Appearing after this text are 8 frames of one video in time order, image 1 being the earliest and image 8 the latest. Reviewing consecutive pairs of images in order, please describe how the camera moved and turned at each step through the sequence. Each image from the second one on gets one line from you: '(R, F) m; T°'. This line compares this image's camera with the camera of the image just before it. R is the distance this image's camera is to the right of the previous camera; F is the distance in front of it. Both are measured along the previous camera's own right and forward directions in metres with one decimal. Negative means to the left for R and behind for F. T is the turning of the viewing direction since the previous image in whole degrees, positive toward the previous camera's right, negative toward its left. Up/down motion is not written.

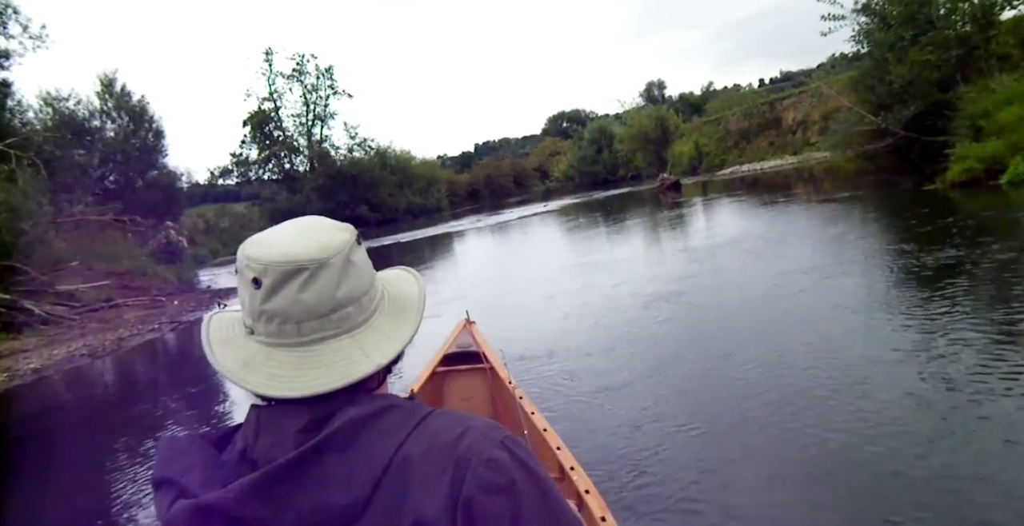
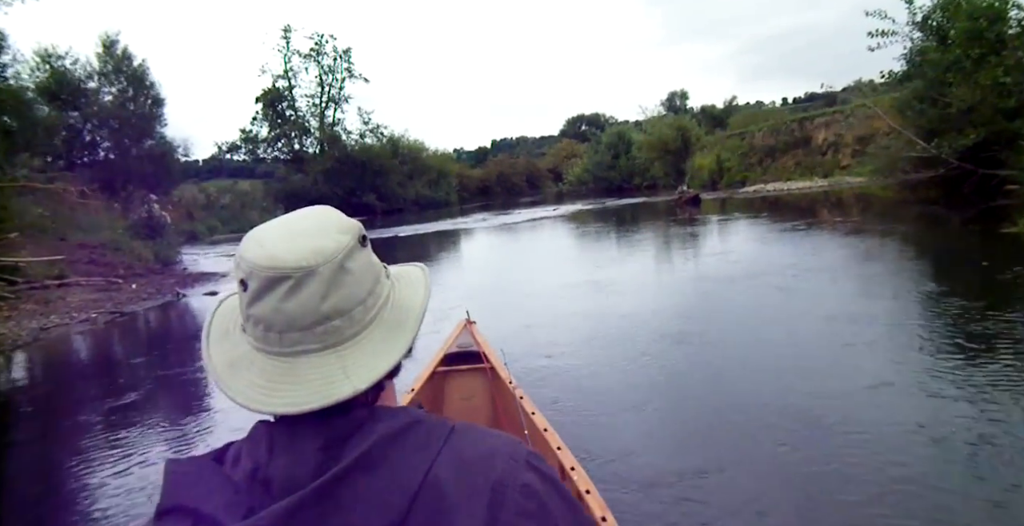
(+0.1, +0.6) m; -1°
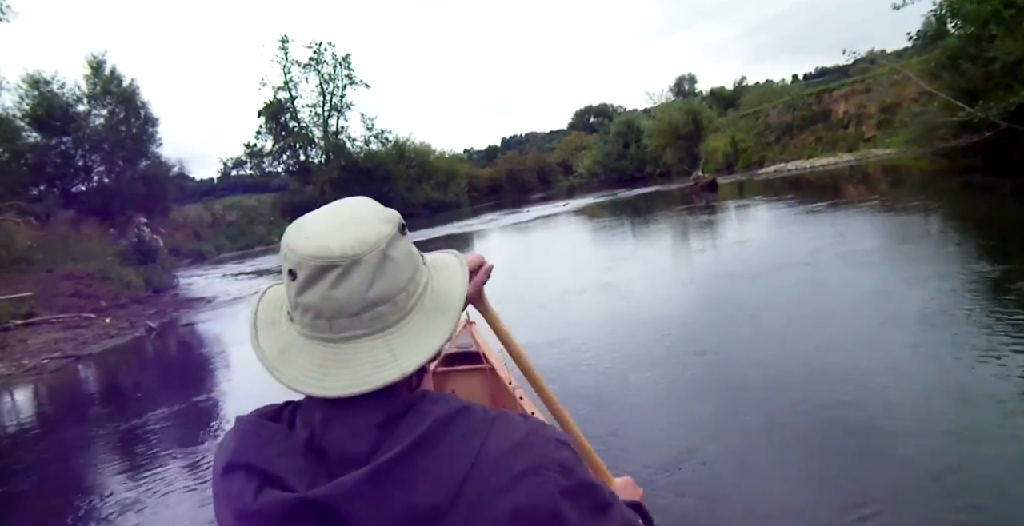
(+0.1, +0.5) m; -2°
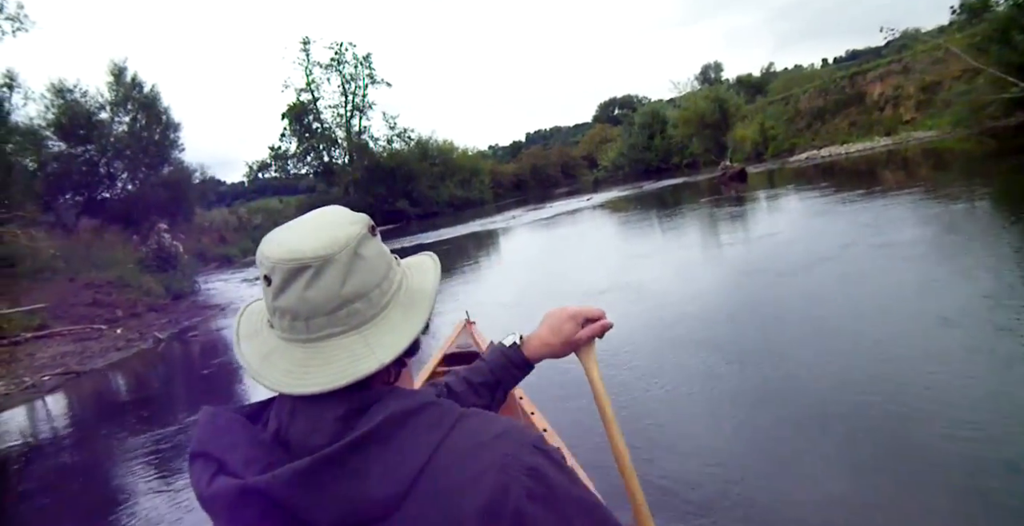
(+0.1, +0.2) m; -3°
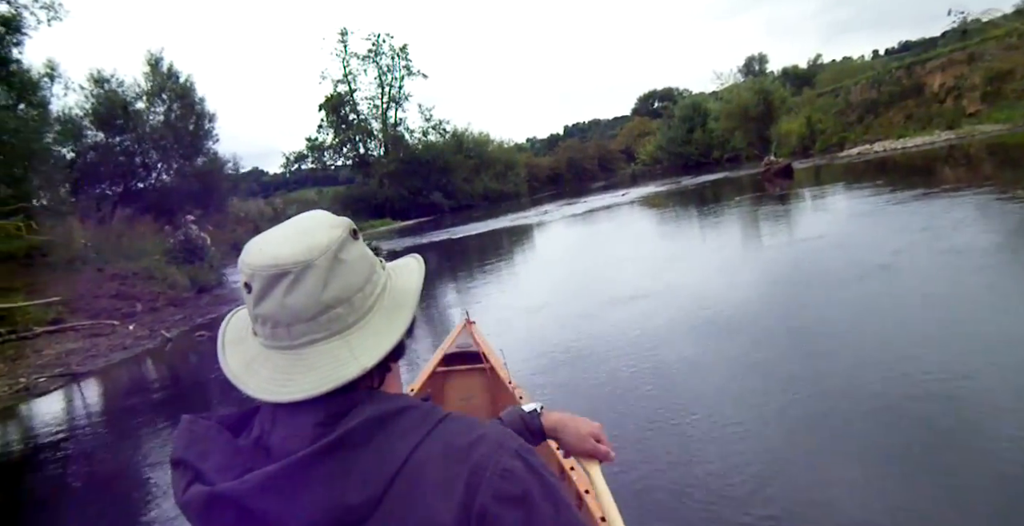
(+0.1, +0.3) m; -4°
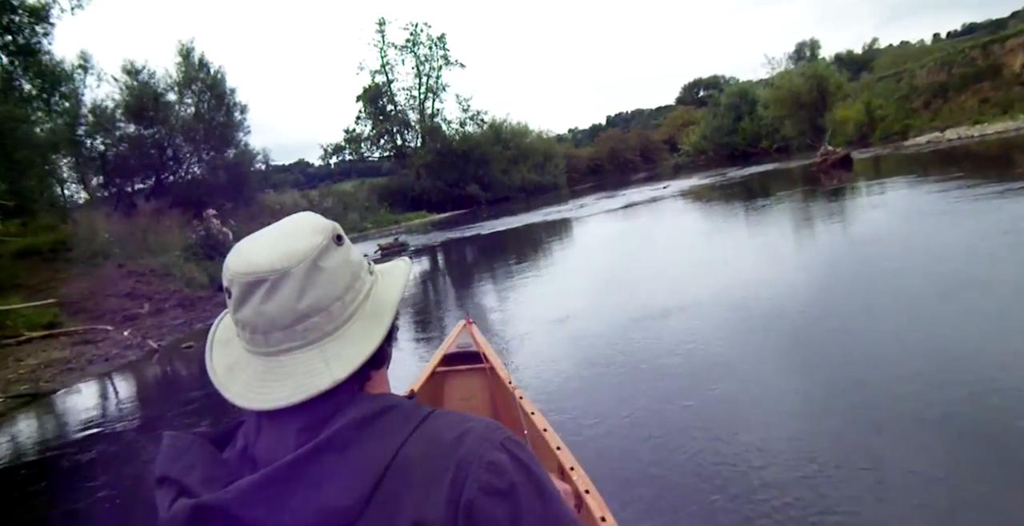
(+0.1, +0.5) m; -4°
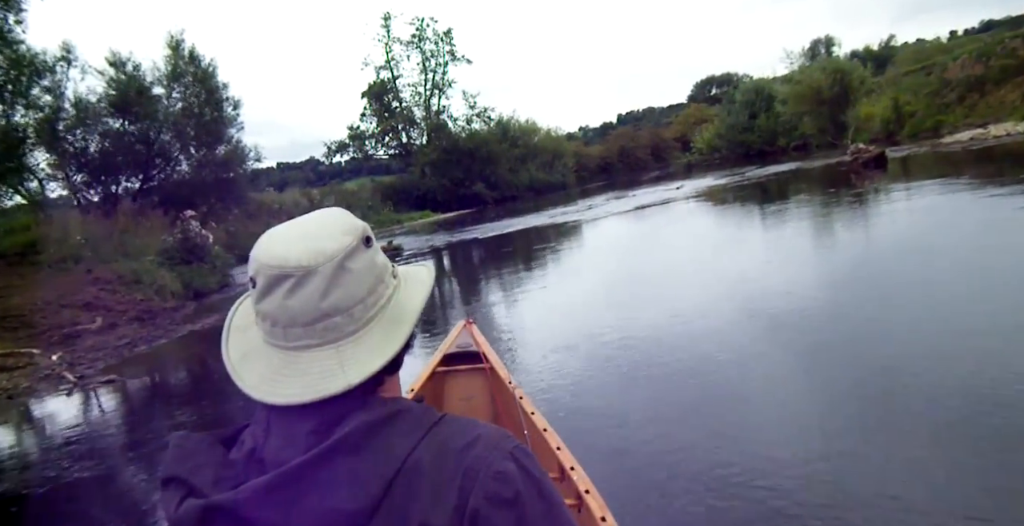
(+0.1, +0.6) m; -1°
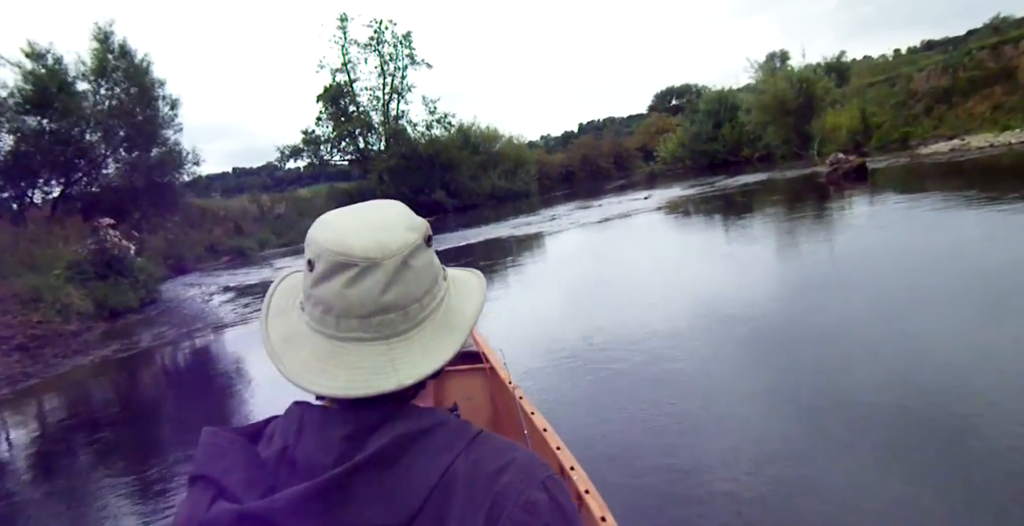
(0.0, +0.6) m; +4°
